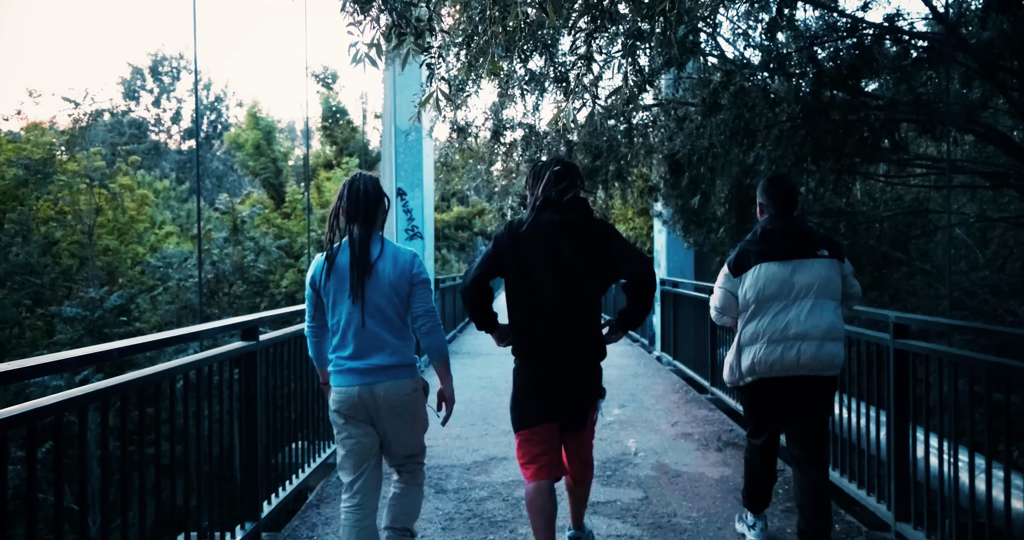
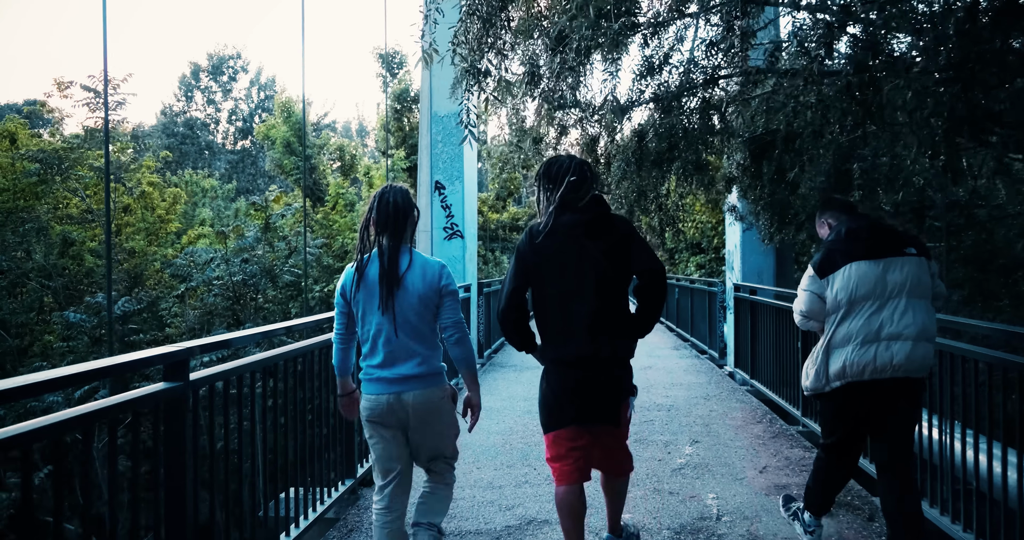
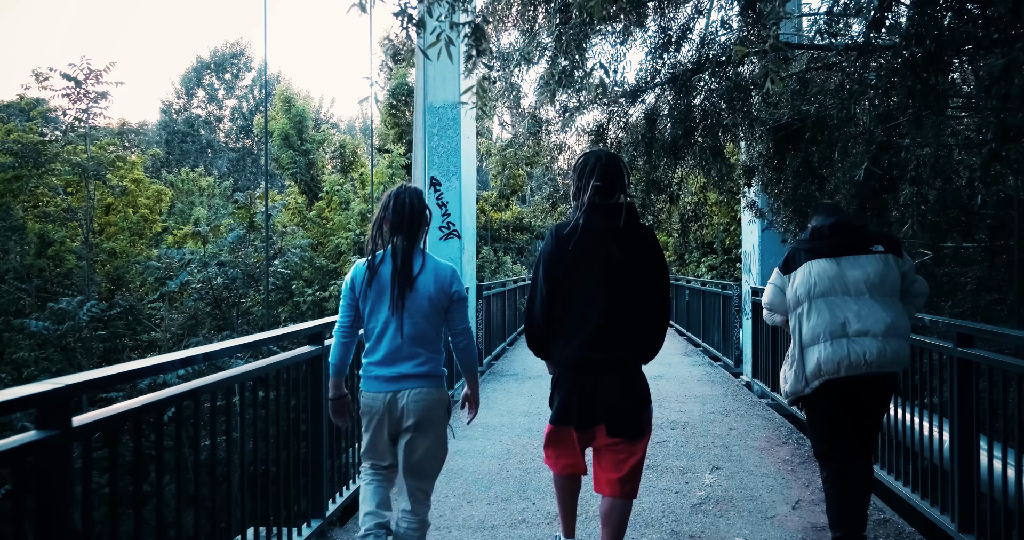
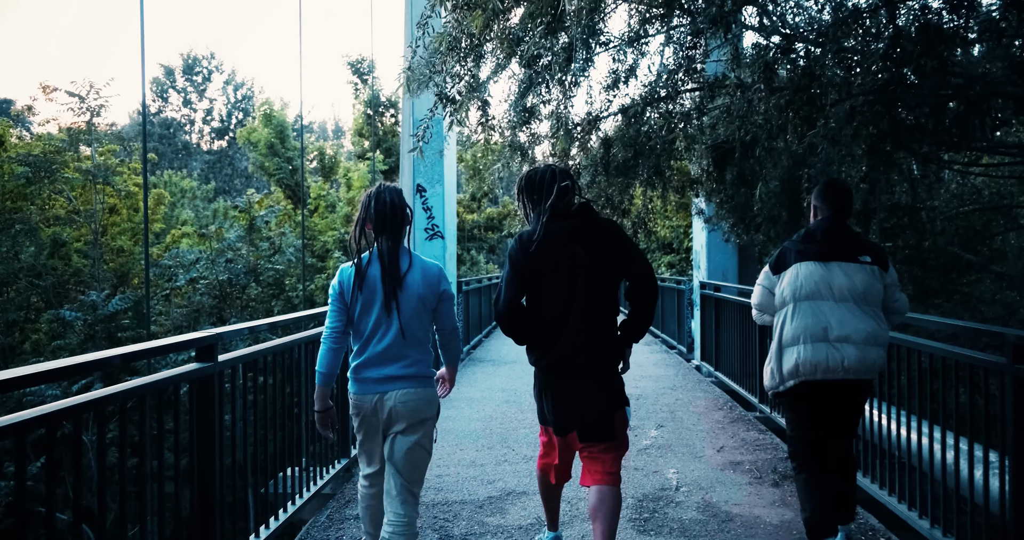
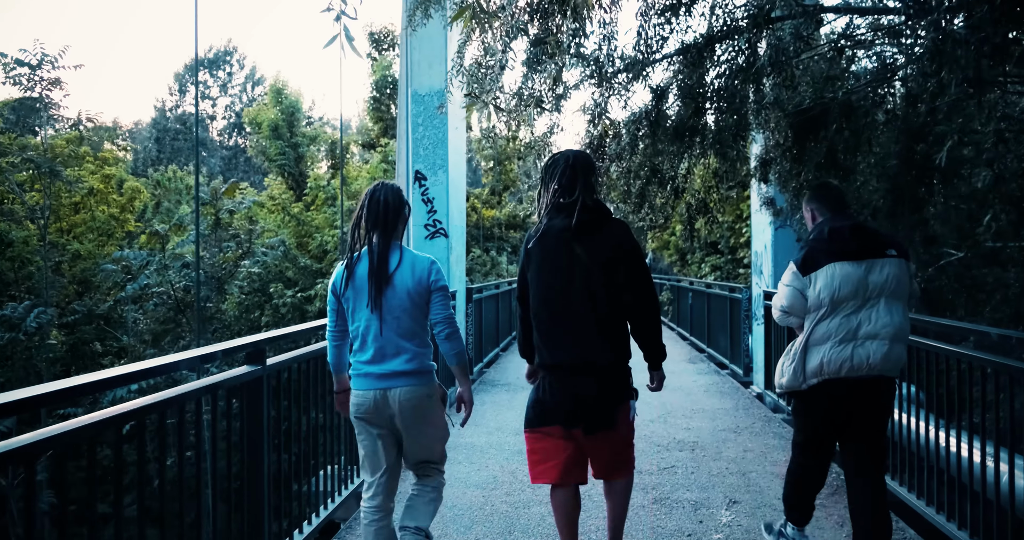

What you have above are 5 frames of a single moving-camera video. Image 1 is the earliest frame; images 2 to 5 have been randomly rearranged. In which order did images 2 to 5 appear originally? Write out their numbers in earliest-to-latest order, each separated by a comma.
4, 2, 3, 5
